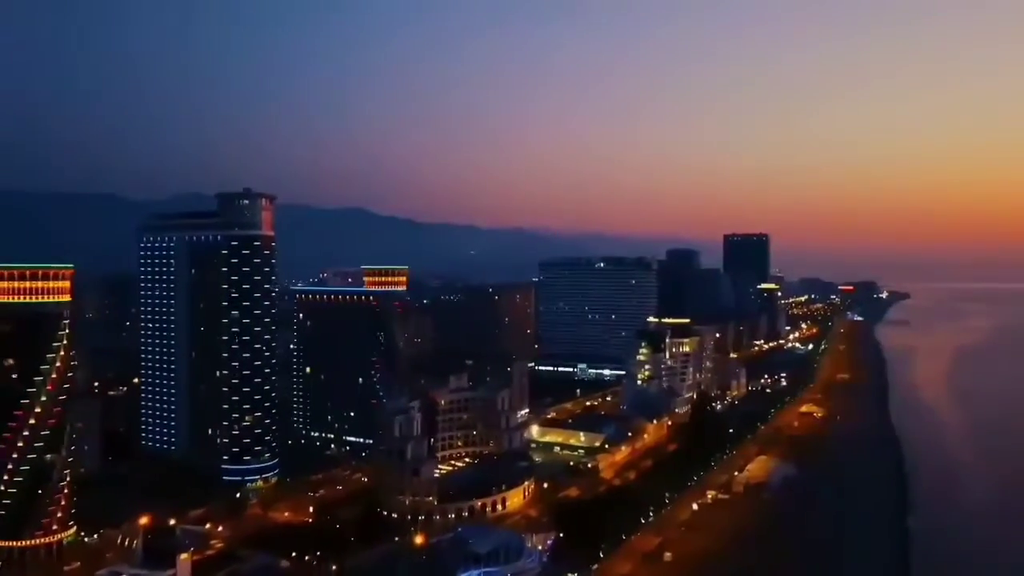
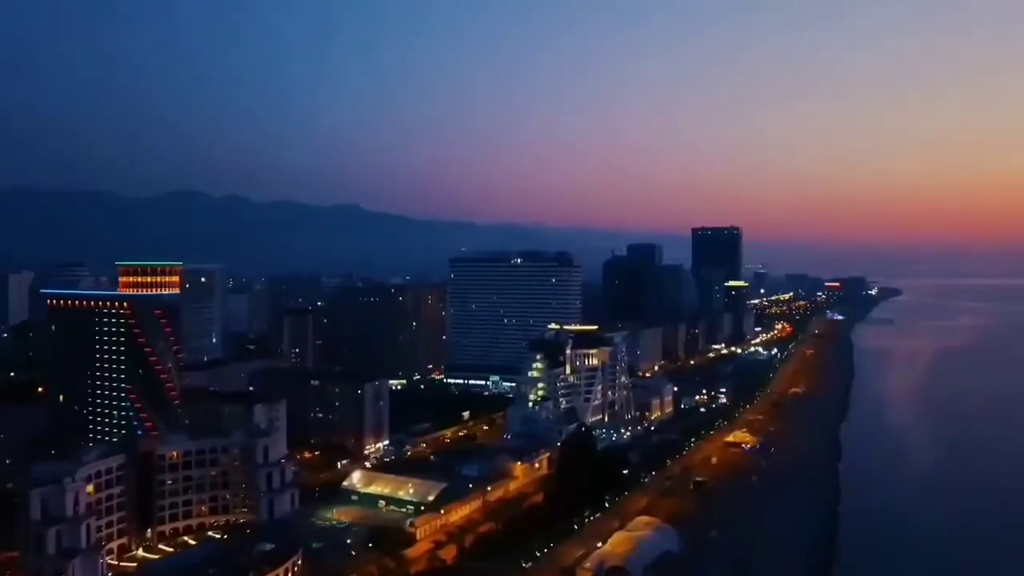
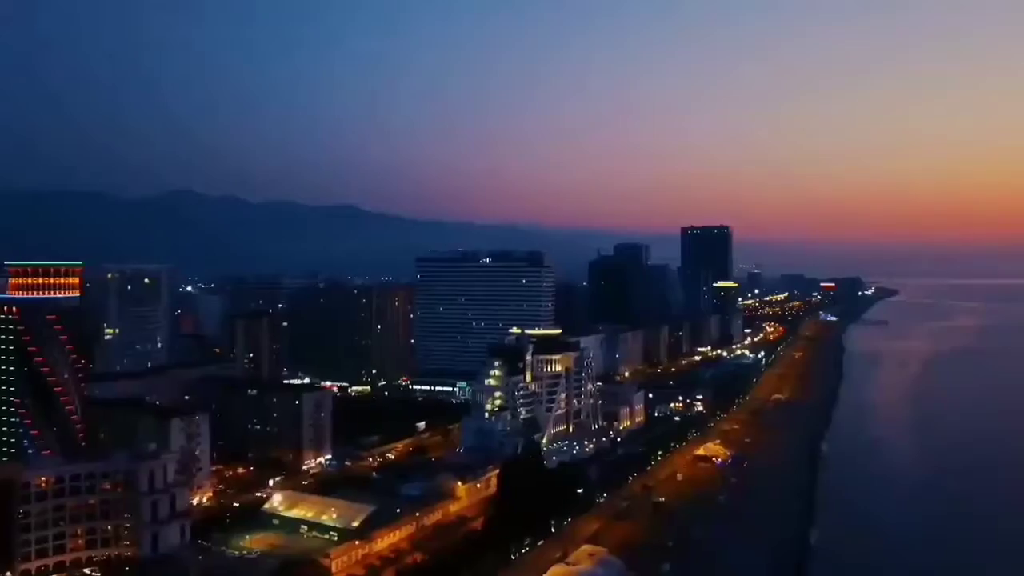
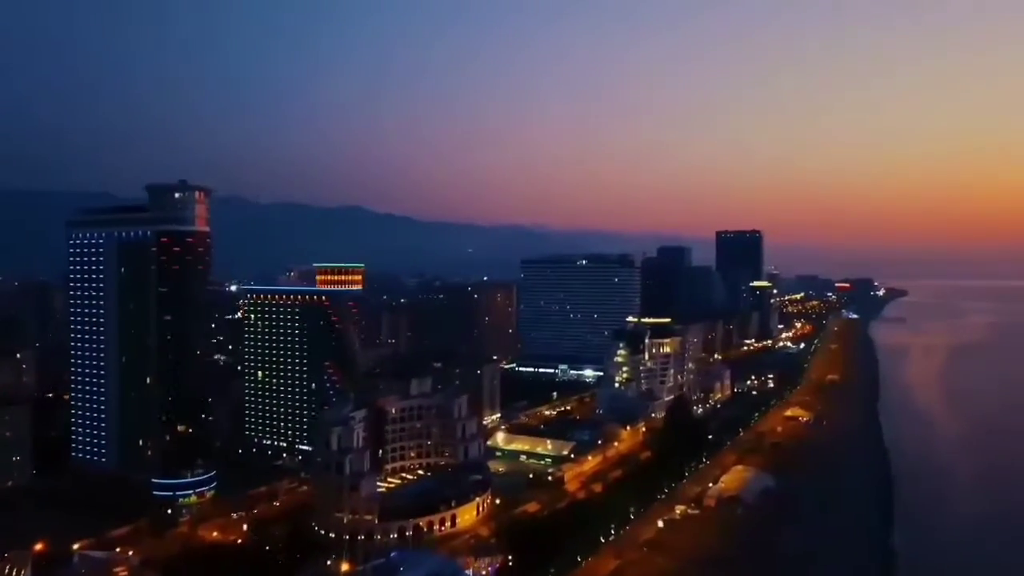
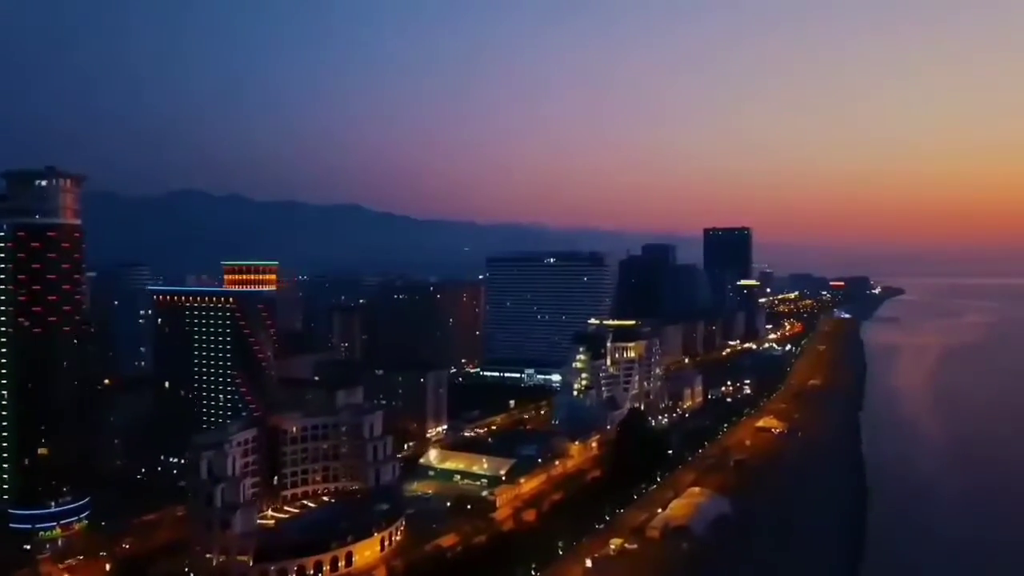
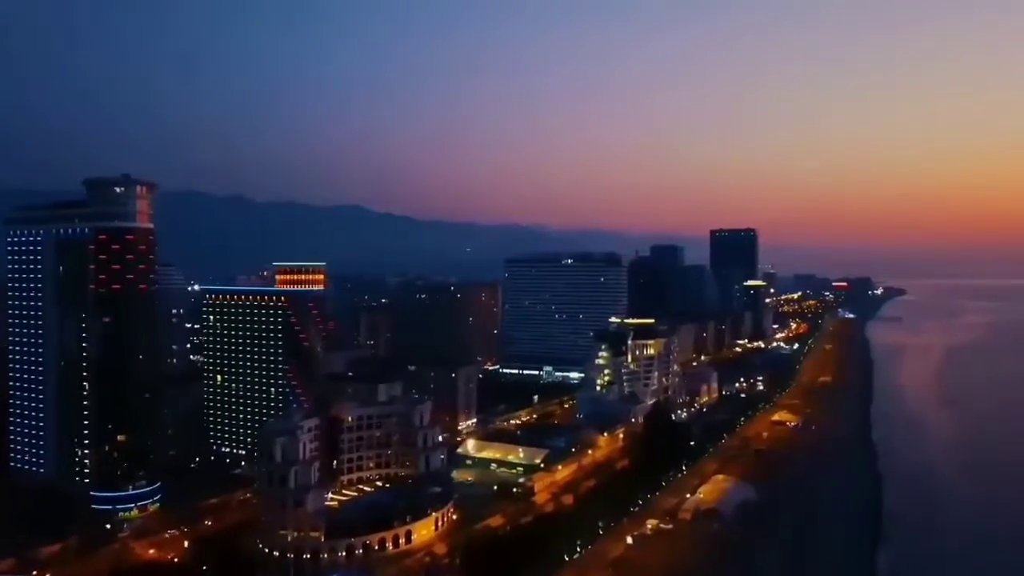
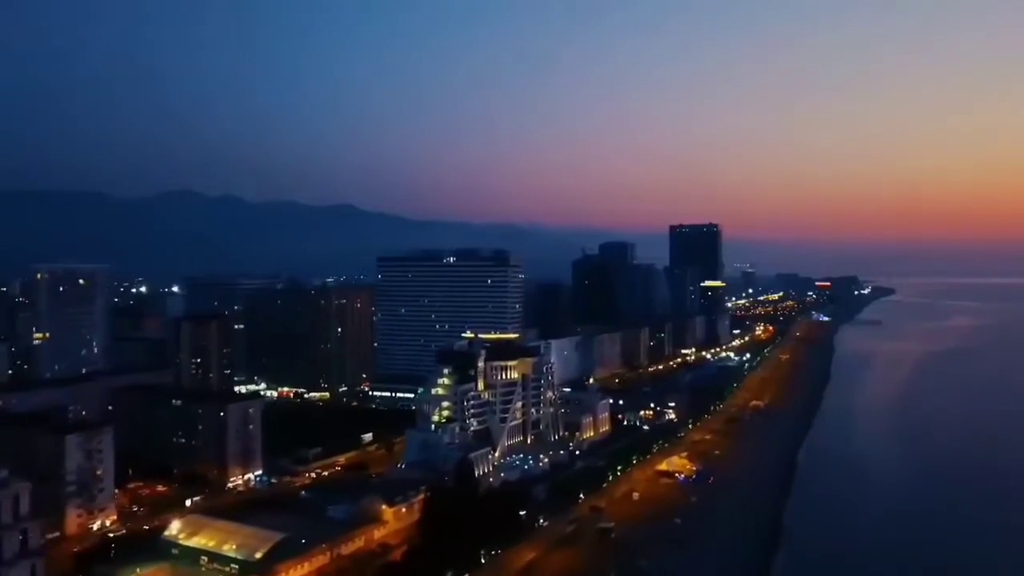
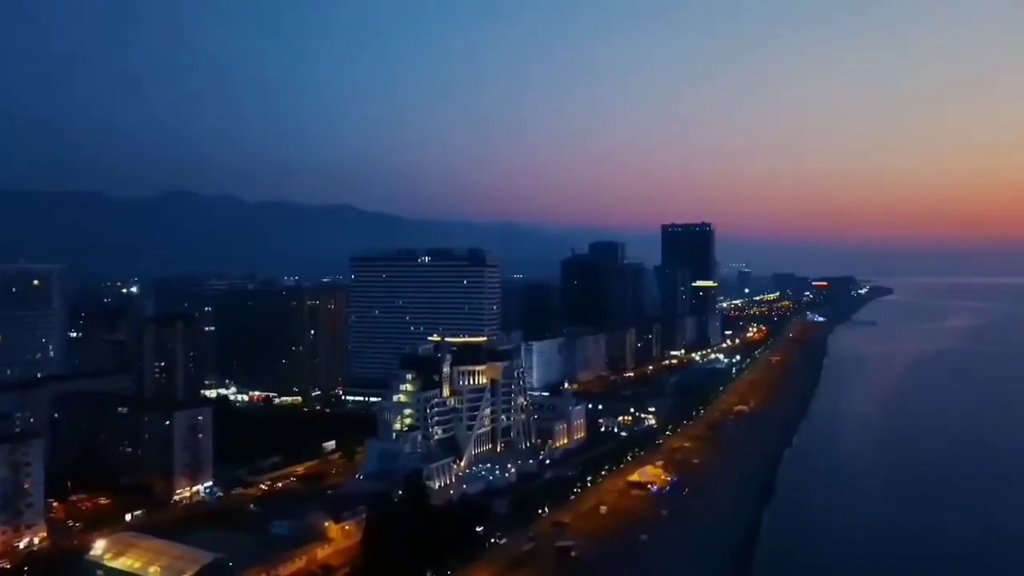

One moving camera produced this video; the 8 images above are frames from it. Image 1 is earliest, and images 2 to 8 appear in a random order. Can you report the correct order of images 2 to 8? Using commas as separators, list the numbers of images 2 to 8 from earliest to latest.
4, 6, 5, 2, 3, 7, 8
